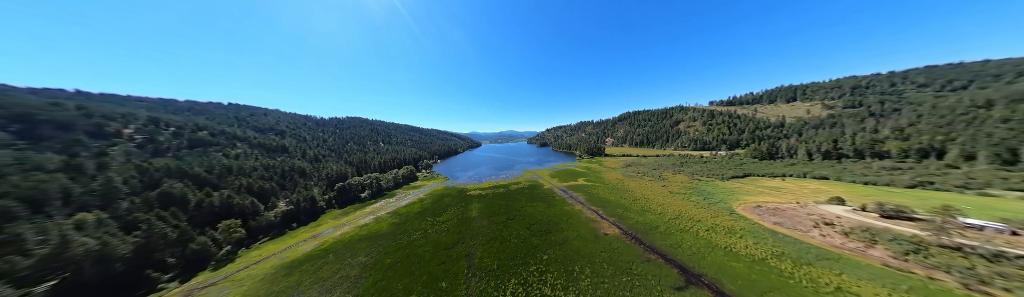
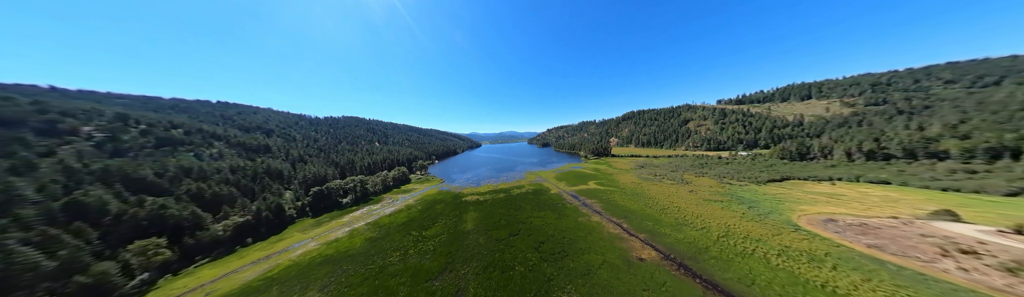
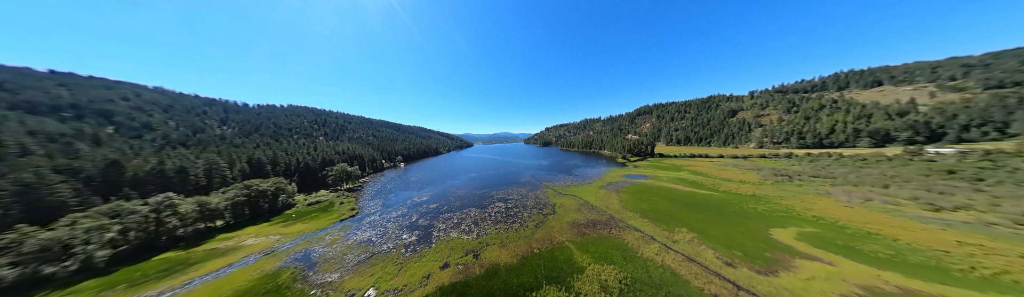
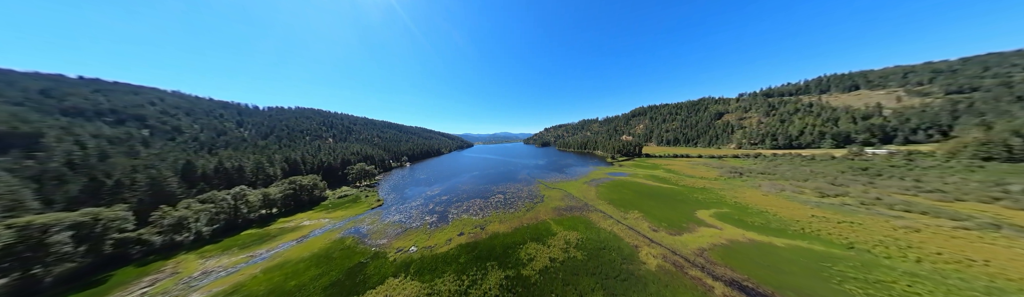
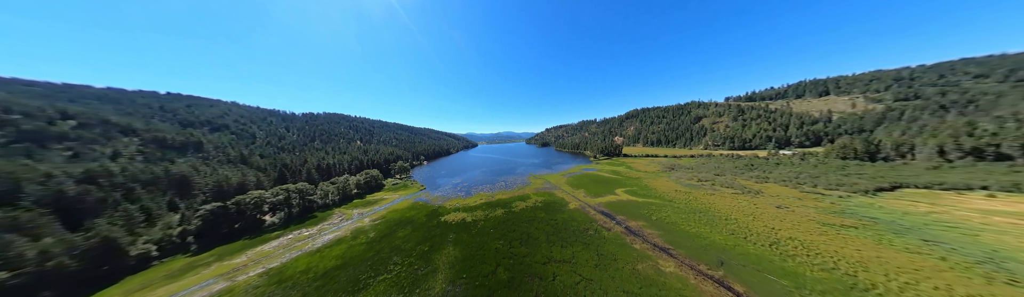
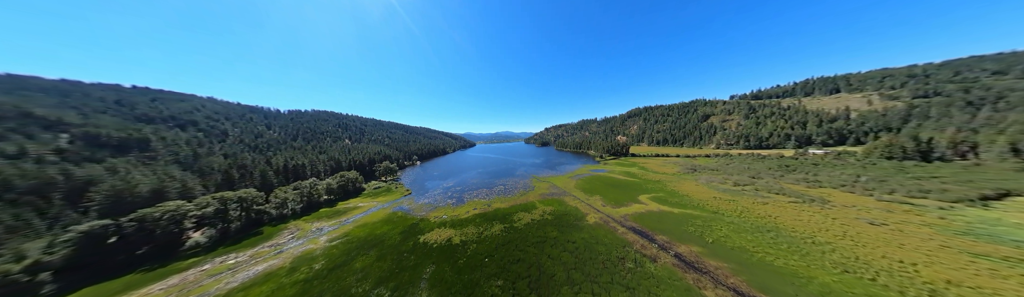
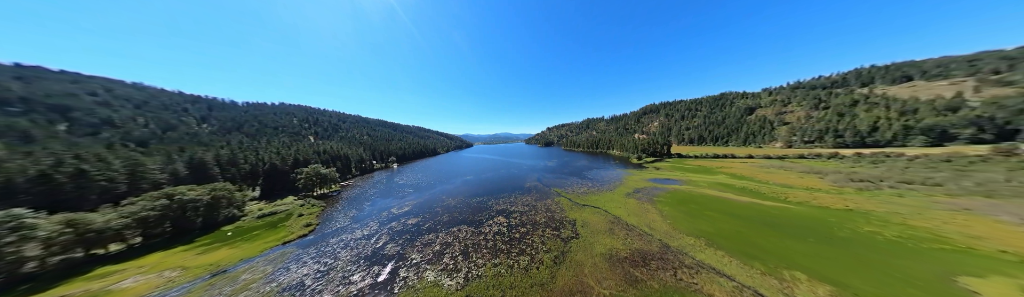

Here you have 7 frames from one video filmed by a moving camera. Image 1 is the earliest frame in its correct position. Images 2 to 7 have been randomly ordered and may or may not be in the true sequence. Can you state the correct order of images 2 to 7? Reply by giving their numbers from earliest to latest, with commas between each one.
2, 5, 6, 4, 3, 7
